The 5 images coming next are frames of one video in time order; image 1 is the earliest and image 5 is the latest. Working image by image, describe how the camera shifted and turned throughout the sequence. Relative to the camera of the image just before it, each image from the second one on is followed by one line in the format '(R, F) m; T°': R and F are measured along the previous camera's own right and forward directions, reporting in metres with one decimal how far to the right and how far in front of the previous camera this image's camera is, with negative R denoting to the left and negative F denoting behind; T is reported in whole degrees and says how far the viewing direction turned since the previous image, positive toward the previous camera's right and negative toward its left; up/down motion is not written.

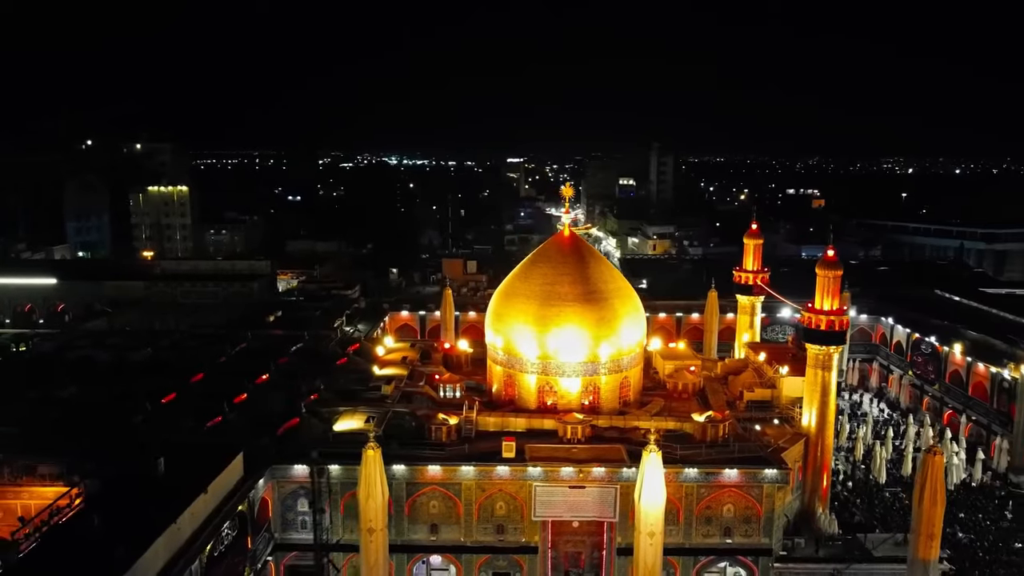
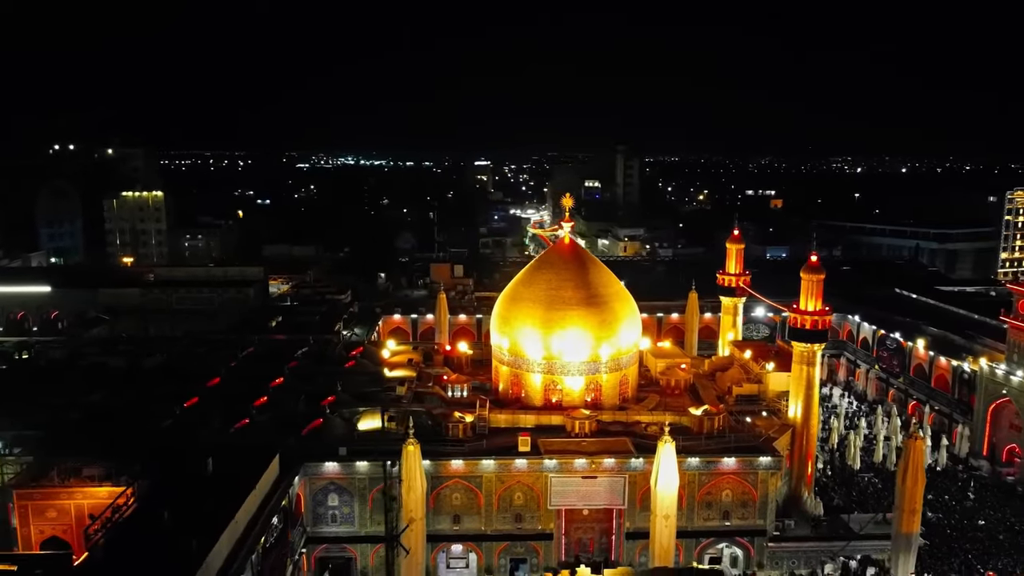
(-1.2, -1.2) m; +3°
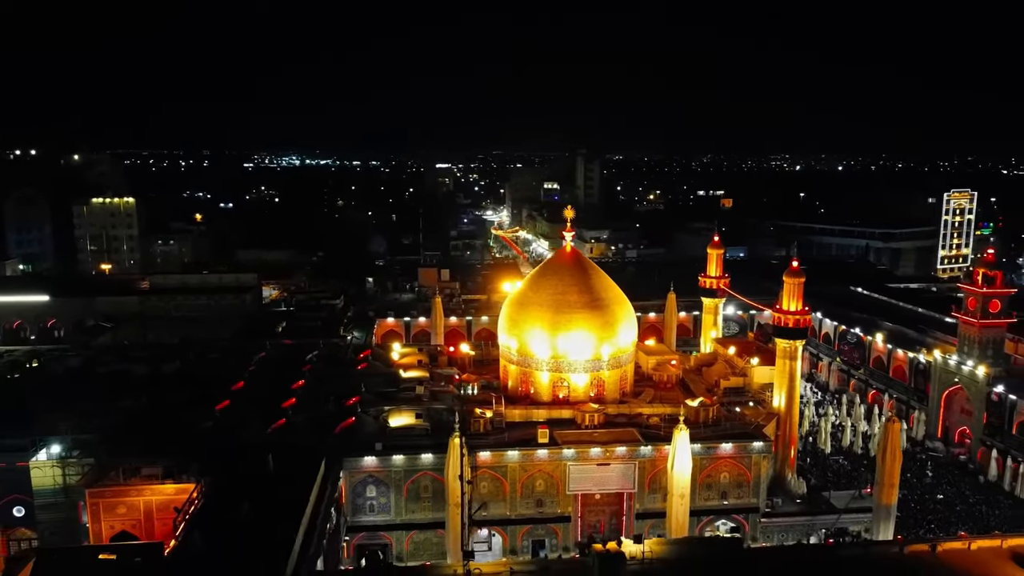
(-1.7, -1.6) m; +4°
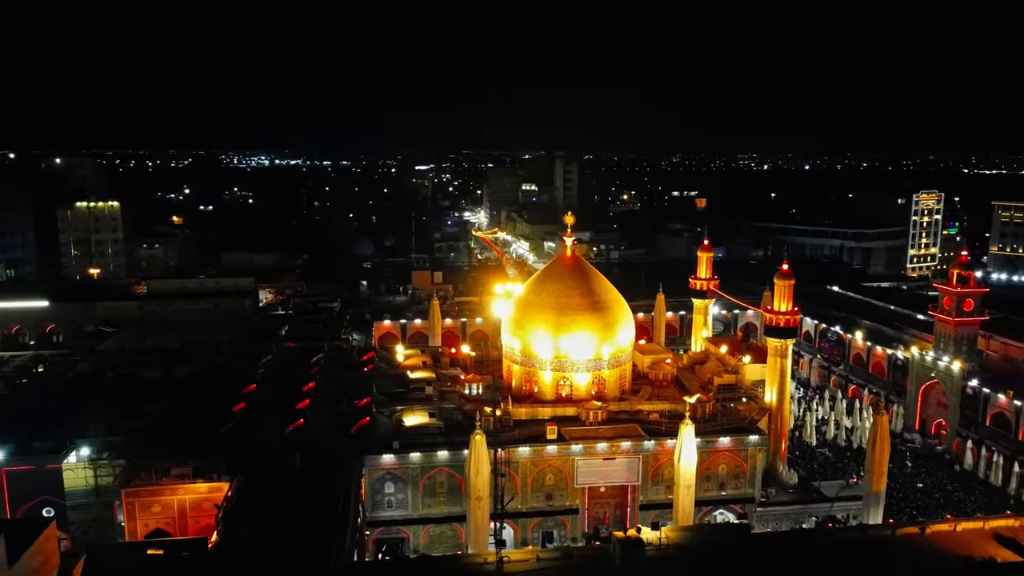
(-0.9, -0.9) m; +2°
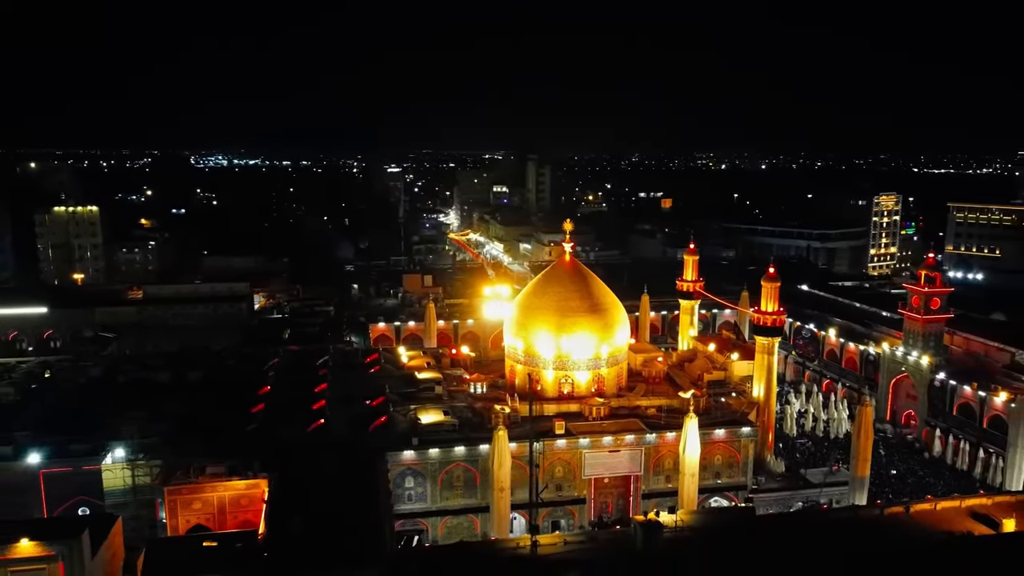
(-1.3, -1.2) m; +3°
